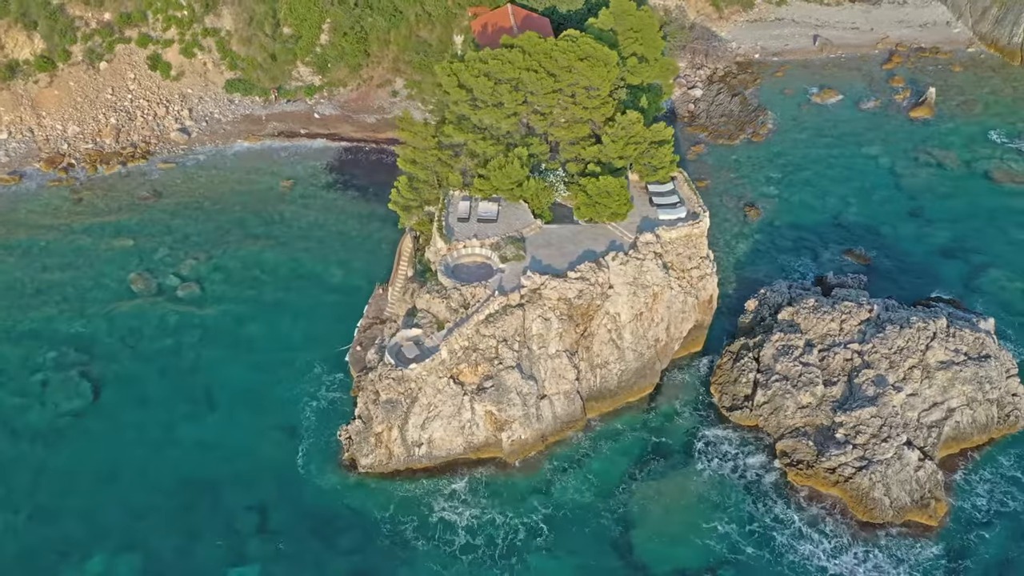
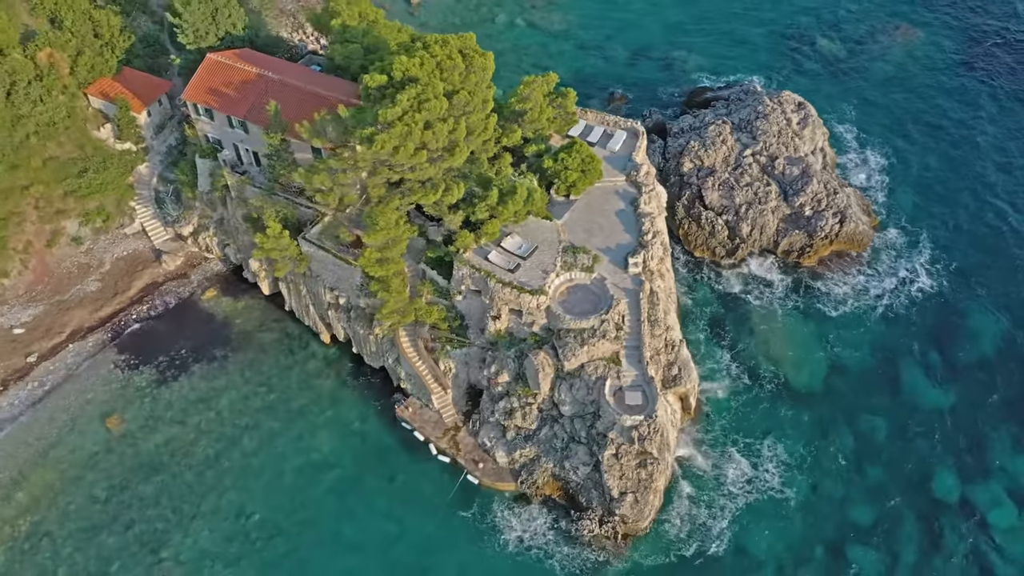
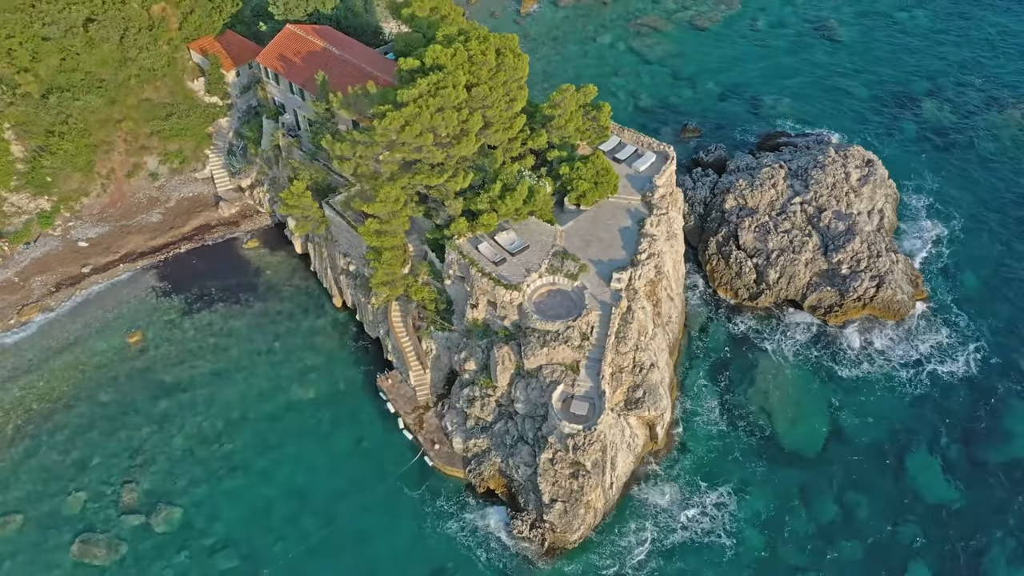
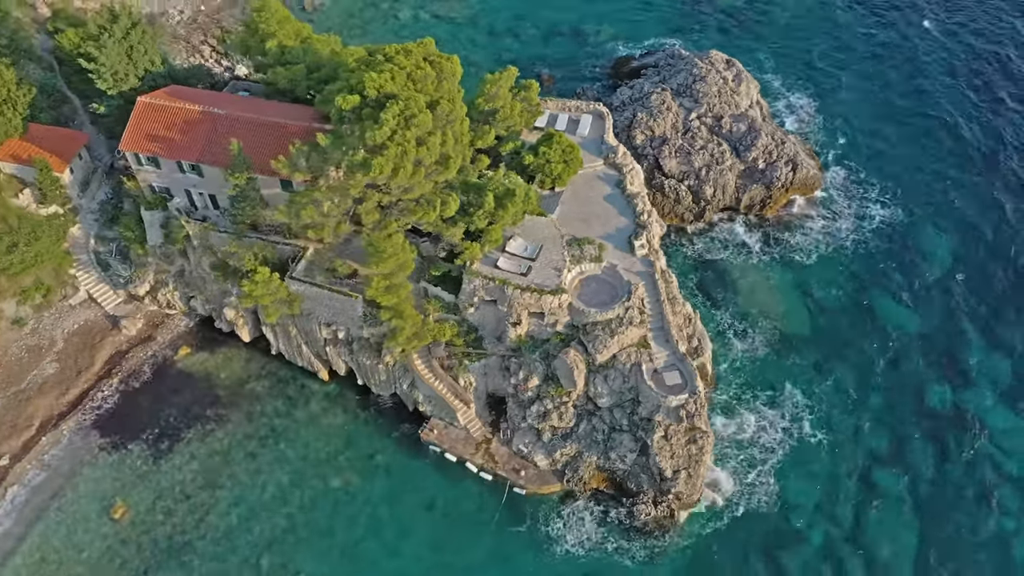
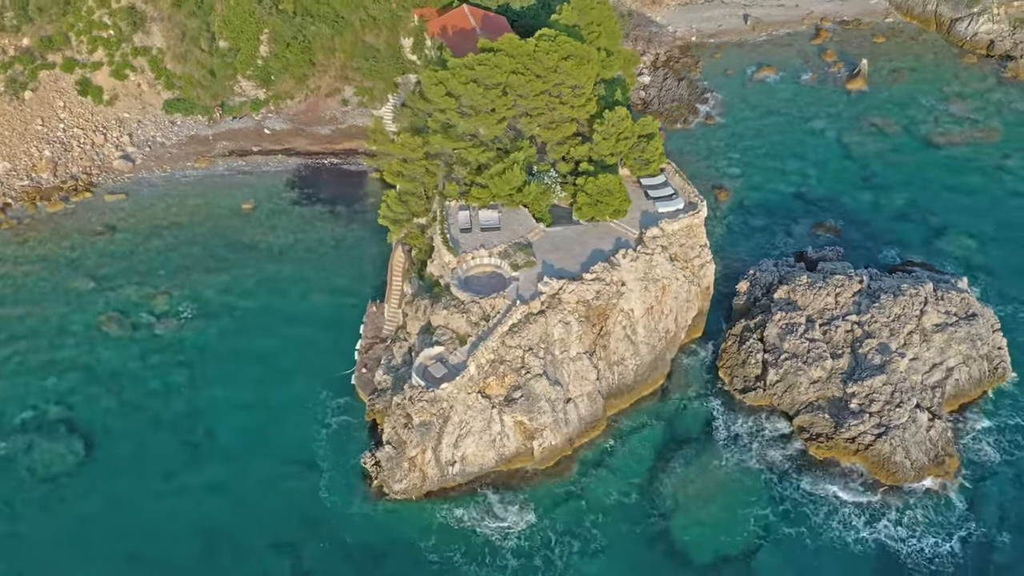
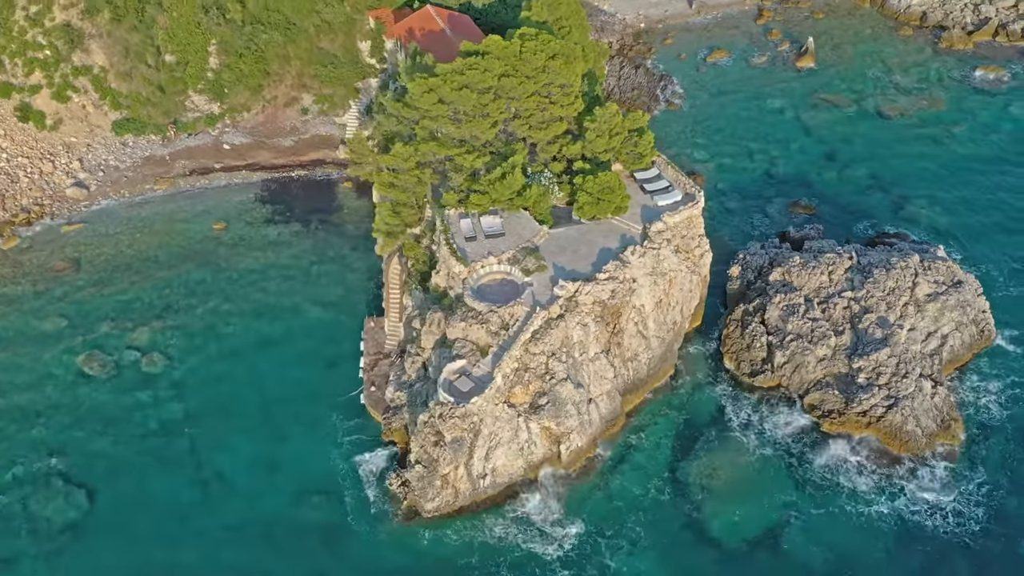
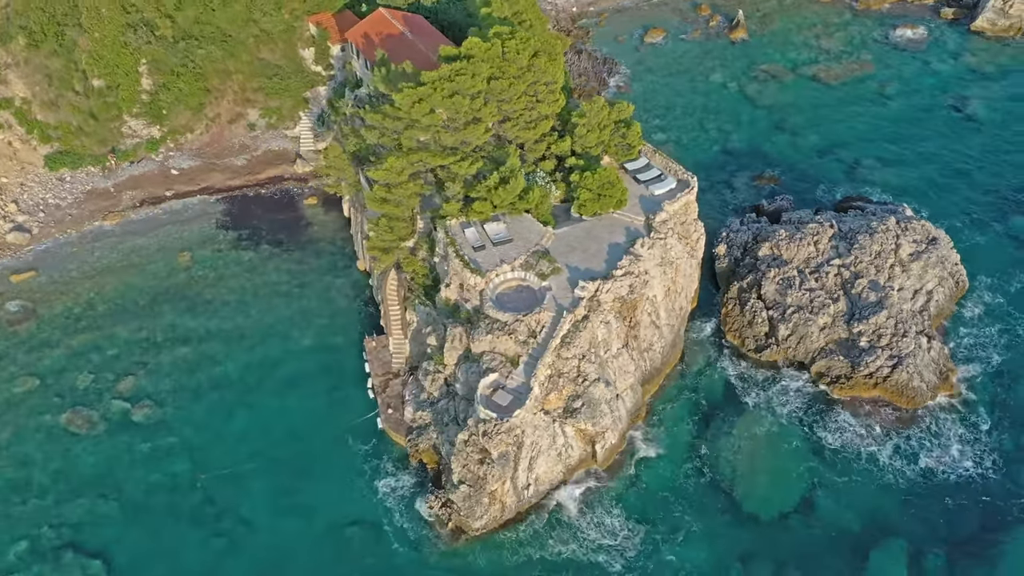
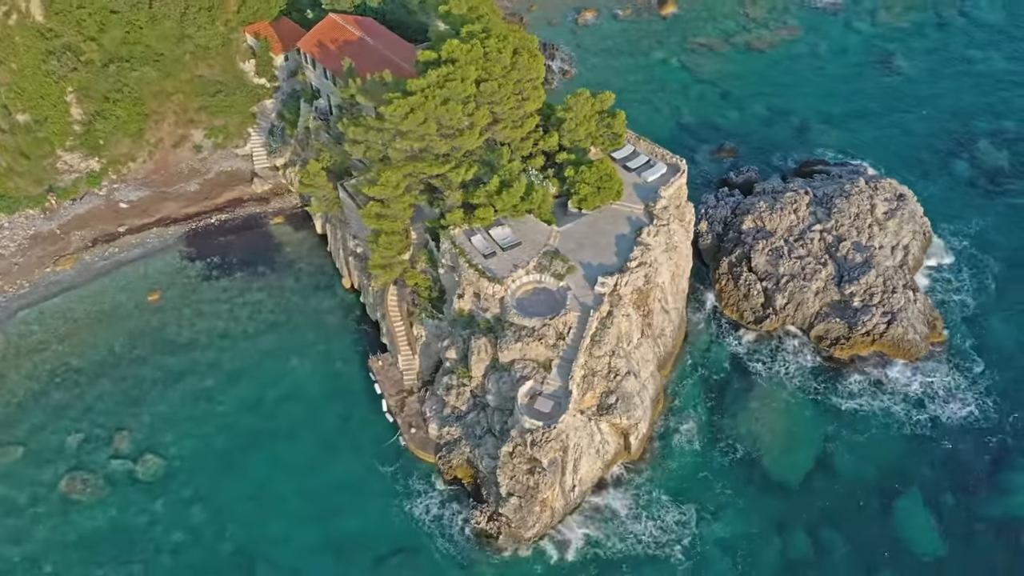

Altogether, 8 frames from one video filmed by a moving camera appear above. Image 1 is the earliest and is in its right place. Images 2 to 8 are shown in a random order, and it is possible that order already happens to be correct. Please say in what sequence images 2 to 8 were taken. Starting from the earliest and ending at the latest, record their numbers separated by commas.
5, 6, 7, 8, 3, 2, 4
